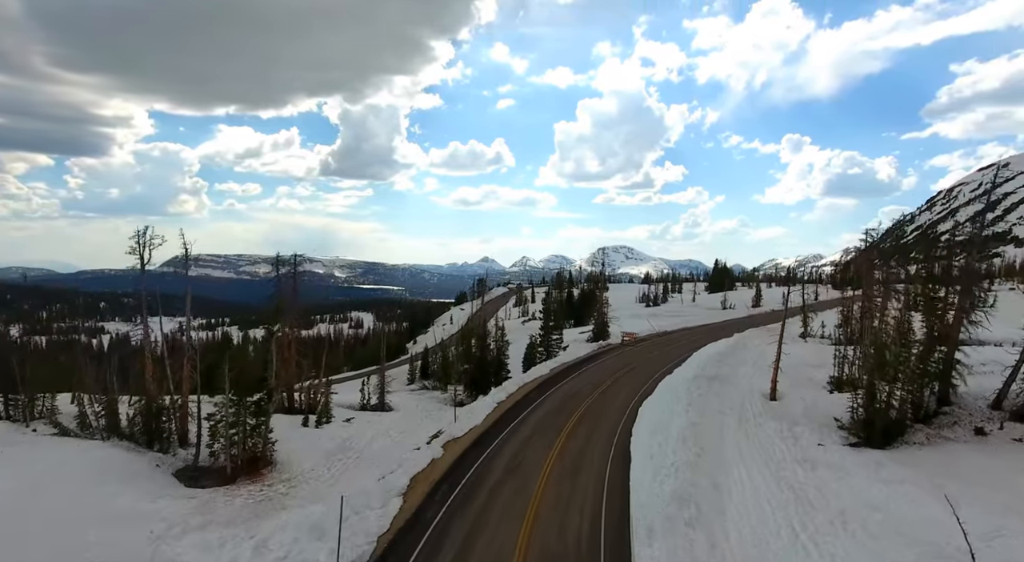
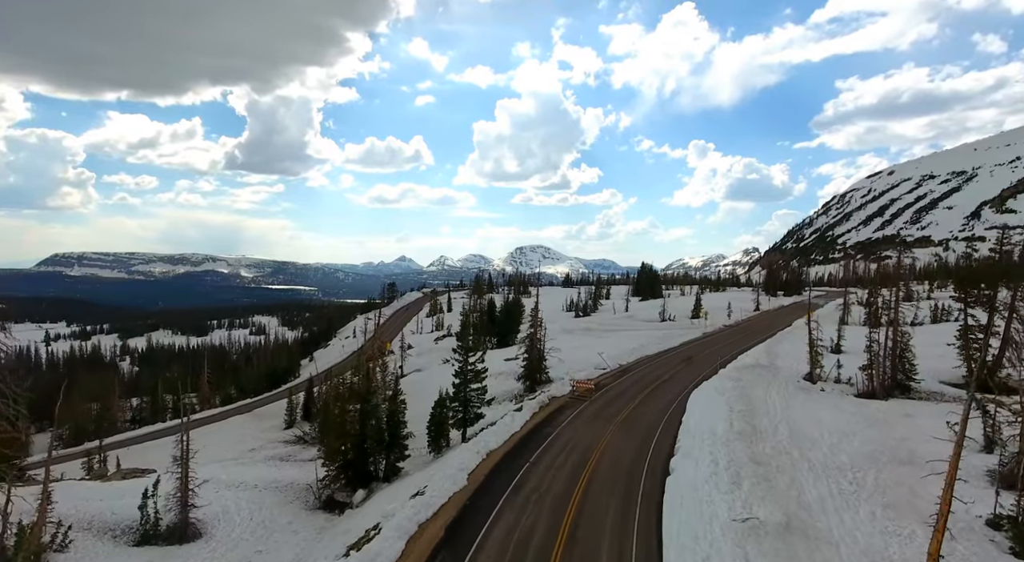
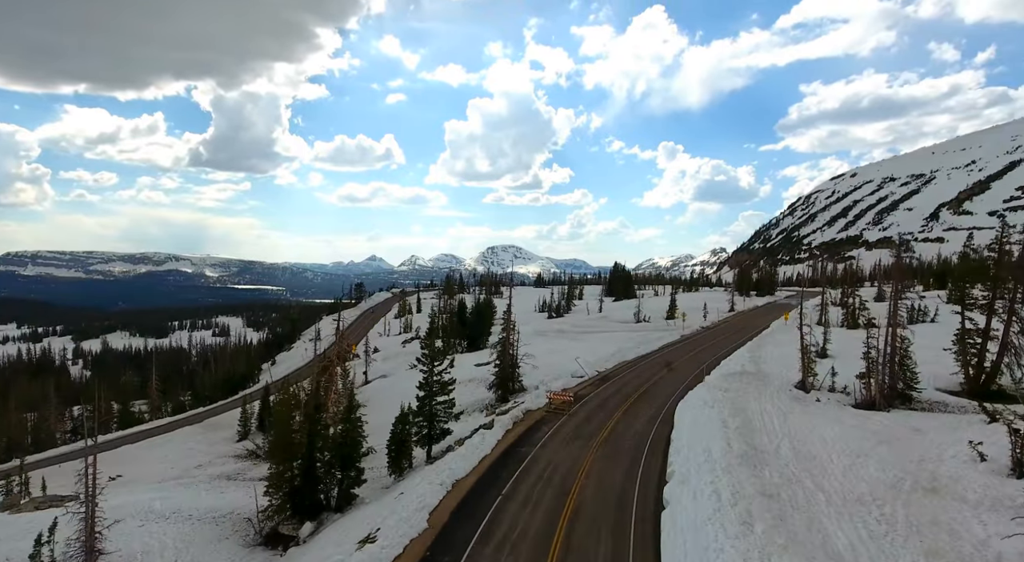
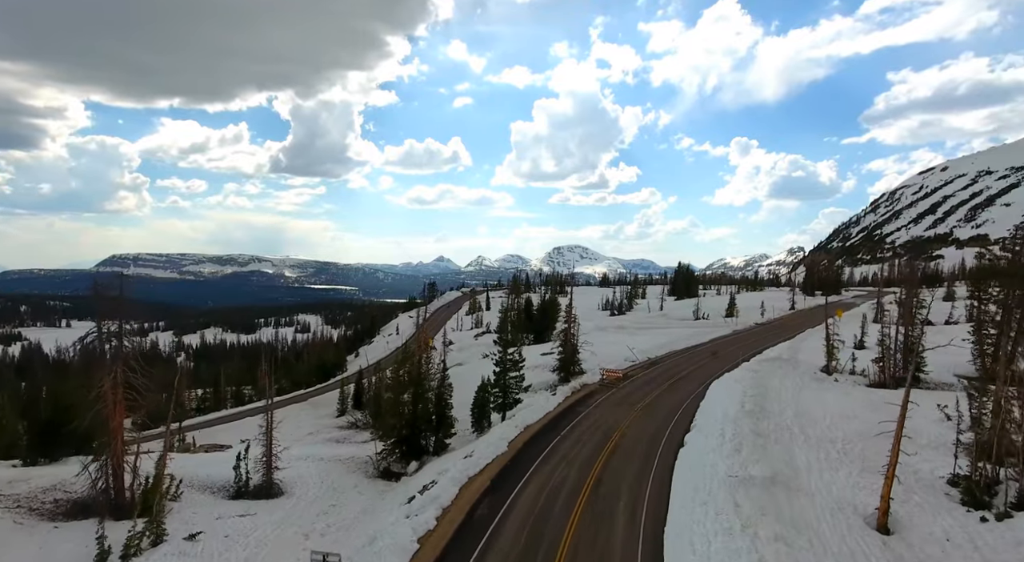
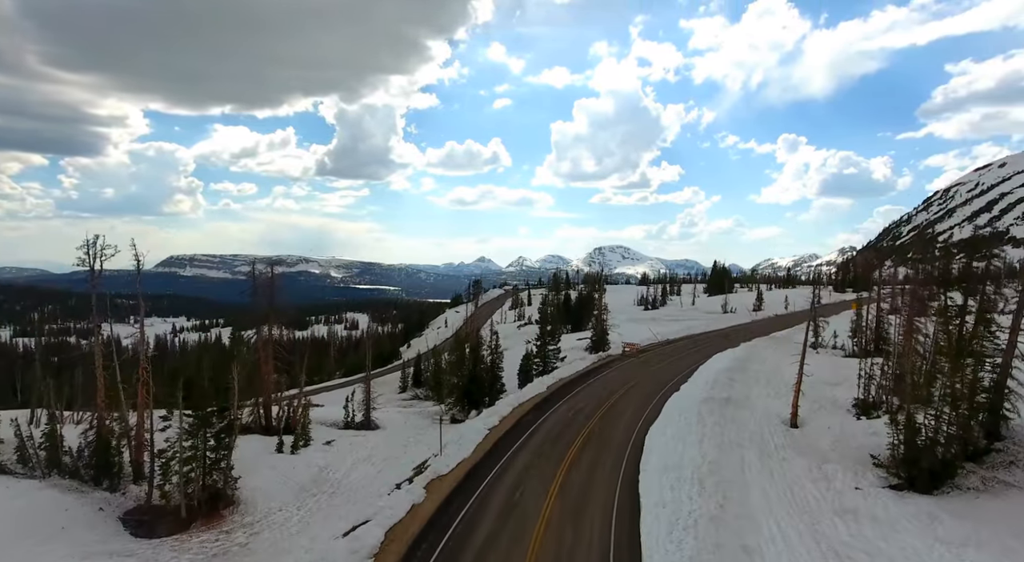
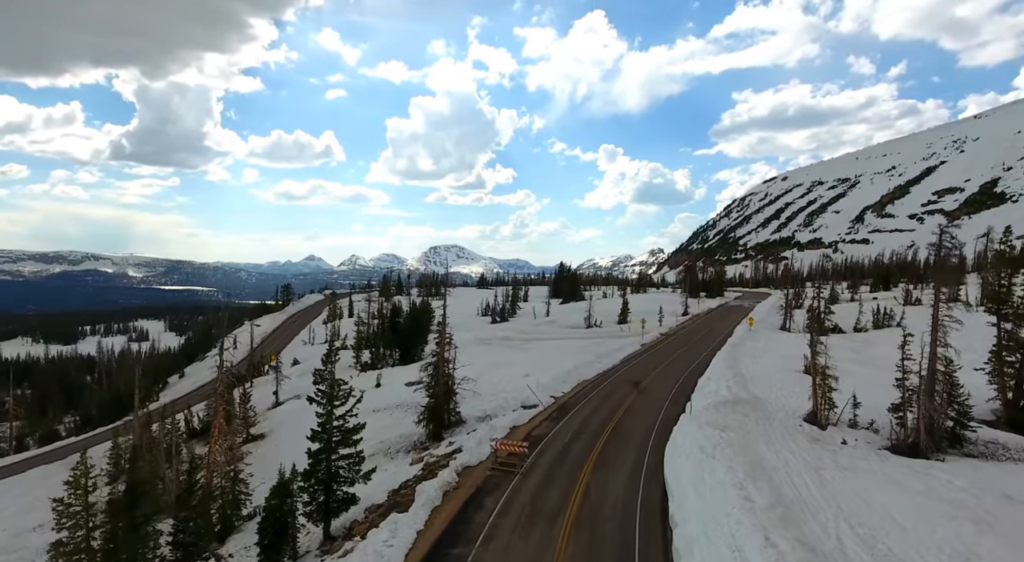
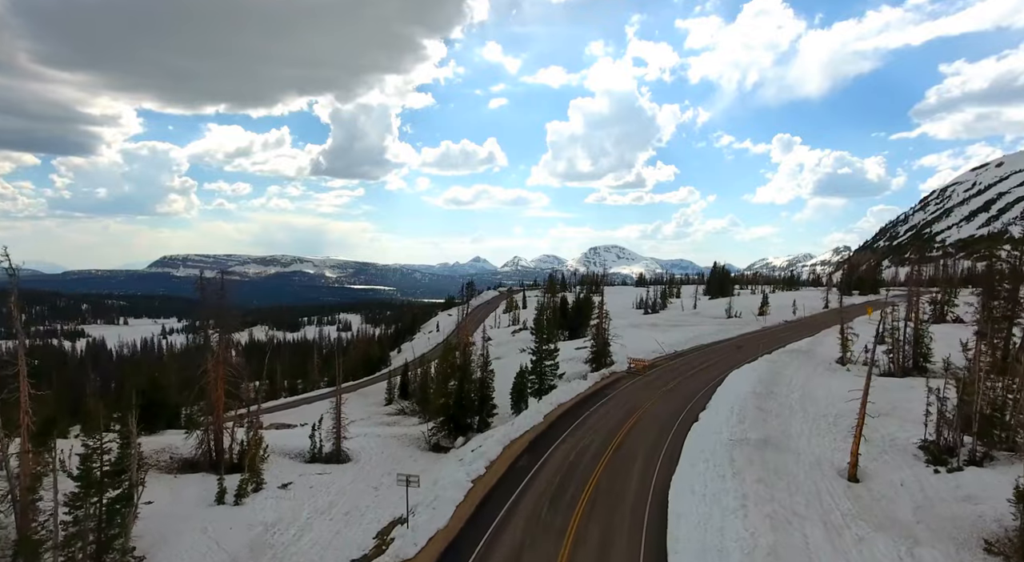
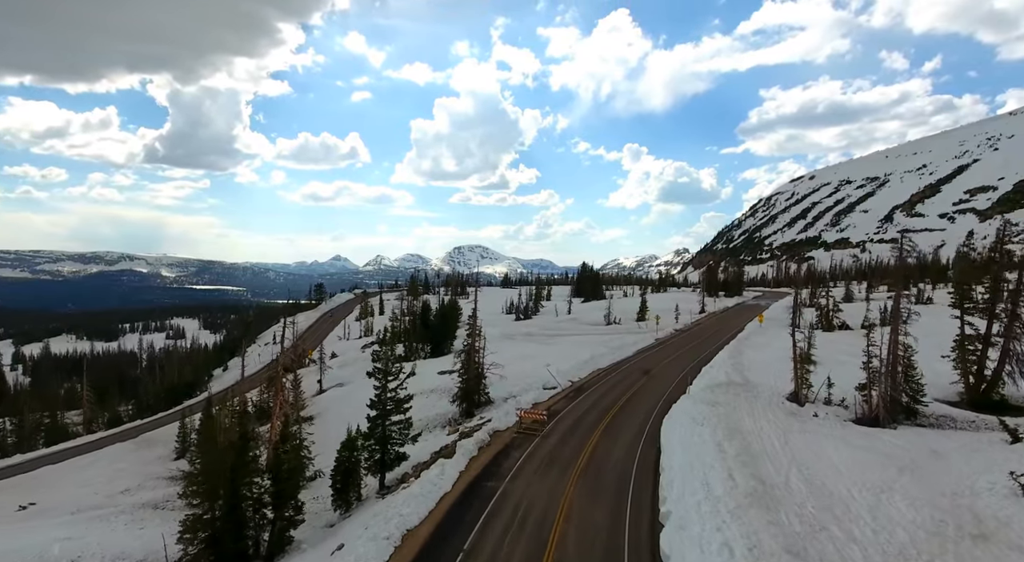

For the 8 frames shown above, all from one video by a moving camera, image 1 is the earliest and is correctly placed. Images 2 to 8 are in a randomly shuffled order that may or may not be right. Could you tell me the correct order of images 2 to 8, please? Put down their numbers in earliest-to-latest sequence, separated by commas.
5, 7, 4, 2, 3, 8, 6
